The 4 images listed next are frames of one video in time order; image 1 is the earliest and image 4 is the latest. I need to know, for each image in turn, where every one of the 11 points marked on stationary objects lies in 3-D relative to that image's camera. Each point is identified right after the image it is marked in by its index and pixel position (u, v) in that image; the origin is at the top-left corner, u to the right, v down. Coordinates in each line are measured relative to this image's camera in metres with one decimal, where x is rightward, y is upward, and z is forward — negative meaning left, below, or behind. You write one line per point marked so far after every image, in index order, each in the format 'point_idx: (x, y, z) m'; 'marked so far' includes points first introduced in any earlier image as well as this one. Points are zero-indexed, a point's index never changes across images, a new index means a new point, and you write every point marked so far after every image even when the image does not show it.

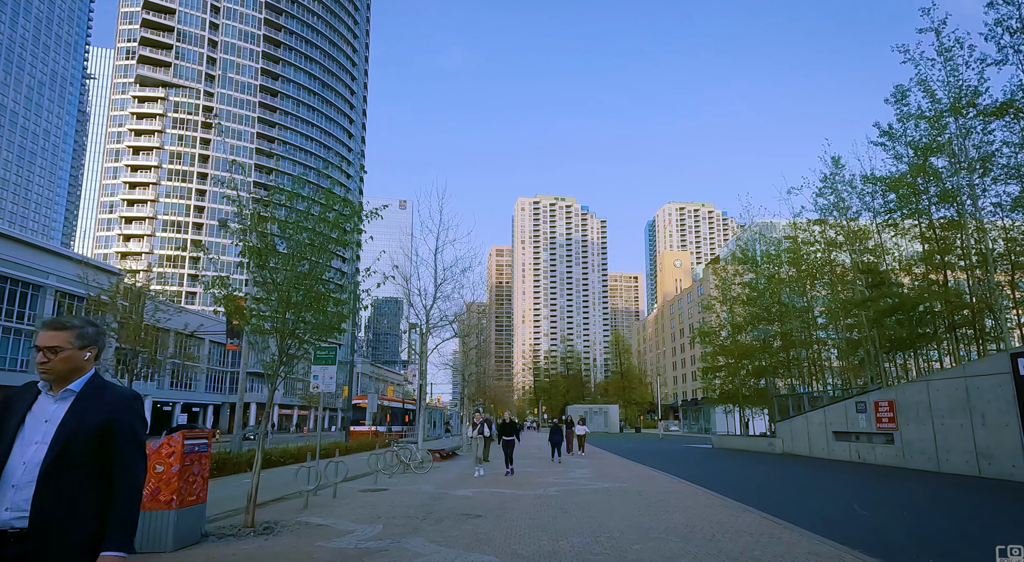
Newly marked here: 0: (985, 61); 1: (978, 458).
0: (+14.0, +6.5, +18.8) m
1: (+11.2, -4.3, +15.4) m
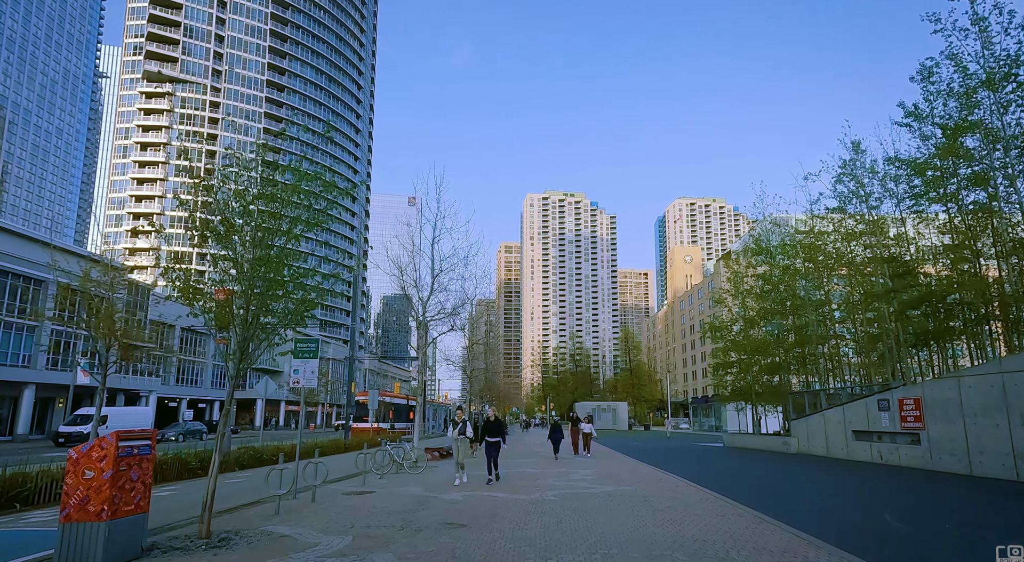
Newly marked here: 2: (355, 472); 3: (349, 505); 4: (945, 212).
0: (+14.0, +6.8, +17.5) m
1: (+11.2, -4.0, +14.1) m
2: (-4.2, -5.1, +17.0) m
3: (-2.9, -4.0, +11.4) m
4: (+12.7, +2.1, +18.4) m
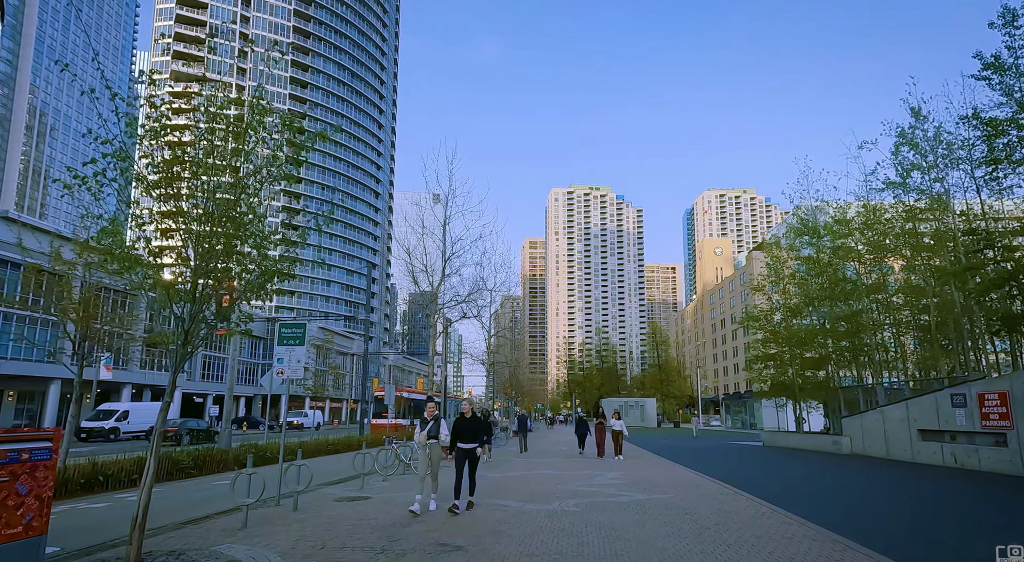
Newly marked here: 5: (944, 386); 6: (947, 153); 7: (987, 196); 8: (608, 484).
0: (+14.4, +7.3, +15.0) m
1: (+11.5, -3.5, +11.8) m
2: (-3.7, -4.6, +15.3) m
3: (-2.7, -3.6, +9.7) m
4: (+13.1, +2.7, +15.9) m
5: (+12.2, -3.0, +18.1) m
6: (+13.0, +3.9, +19.1) m
7: (+14.4, +2.7, +19.3) m
8: (+2.1, -4.4, +13.7) m
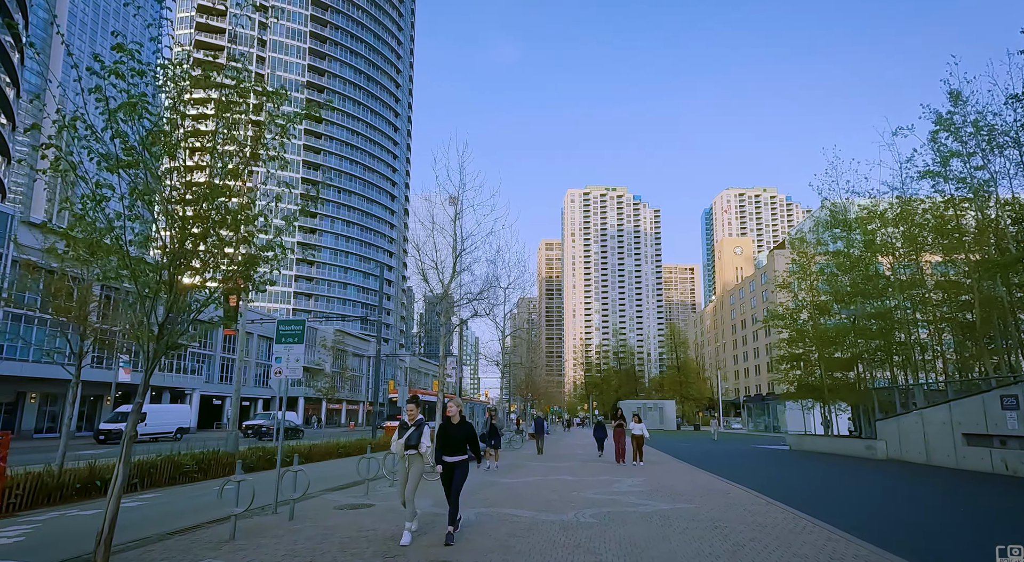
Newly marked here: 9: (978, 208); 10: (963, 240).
0: (+14.6, +7.5, +13.8) m
1: (+11.8, -3.3, +10.6) m
2: (-3.4, -4.5, +14.5) m
3: (-2.5, -3.4, +8.9) m
4: (+13.5, +2.9, +14.8) m
5: (+12.6, -2.9, +16.9) m
6: (+13.4, +4.1, +17.9) m
7: (+14.8, +2.9, +18.1) m
8: (+2.4, -4.3, +12.8) m
9: (+13.8, +2.1, +19.0) m
10: (+13.6, +1.4, +19.9) m
